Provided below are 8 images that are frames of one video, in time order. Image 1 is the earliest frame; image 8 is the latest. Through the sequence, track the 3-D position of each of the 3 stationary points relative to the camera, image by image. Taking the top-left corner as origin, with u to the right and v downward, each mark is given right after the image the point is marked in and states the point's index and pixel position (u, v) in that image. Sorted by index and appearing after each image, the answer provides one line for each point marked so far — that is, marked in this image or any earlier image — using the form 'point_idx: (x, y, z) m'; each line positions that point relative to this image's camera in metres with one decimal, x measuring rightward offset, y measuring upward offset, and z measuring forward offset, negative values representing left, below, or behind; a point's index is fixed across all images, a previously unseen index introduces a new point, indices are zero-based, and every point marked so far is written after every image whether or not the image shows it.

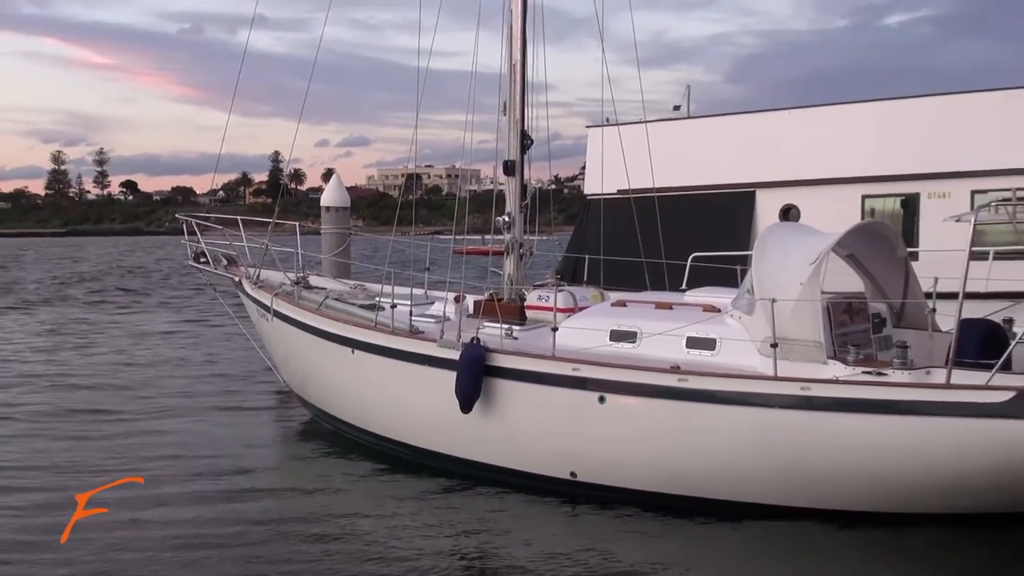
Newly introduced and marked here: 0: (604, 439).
0: (+0.8, -1.2, +6.3) m
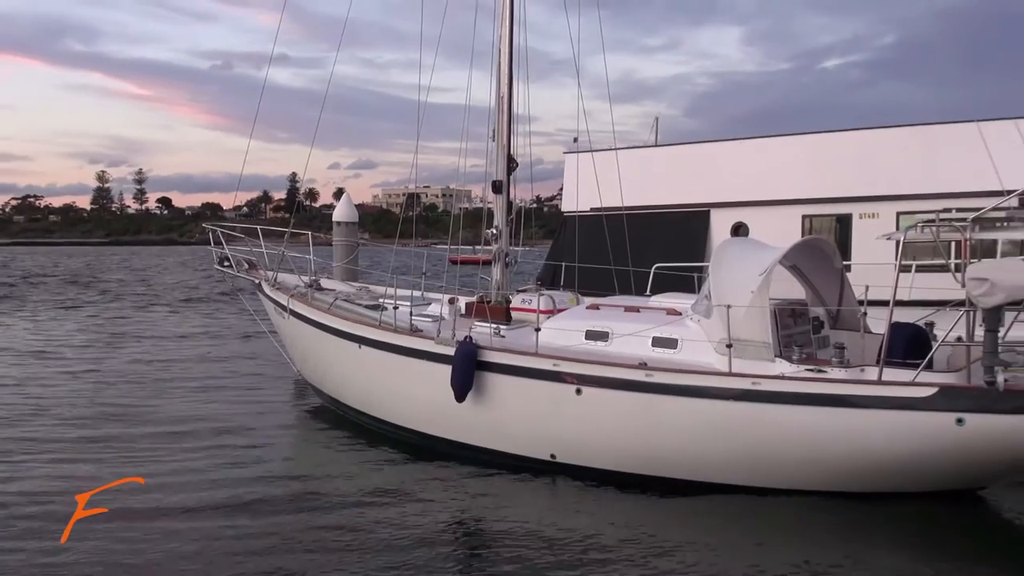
0: (+0.6, -1.3, +7.2) m
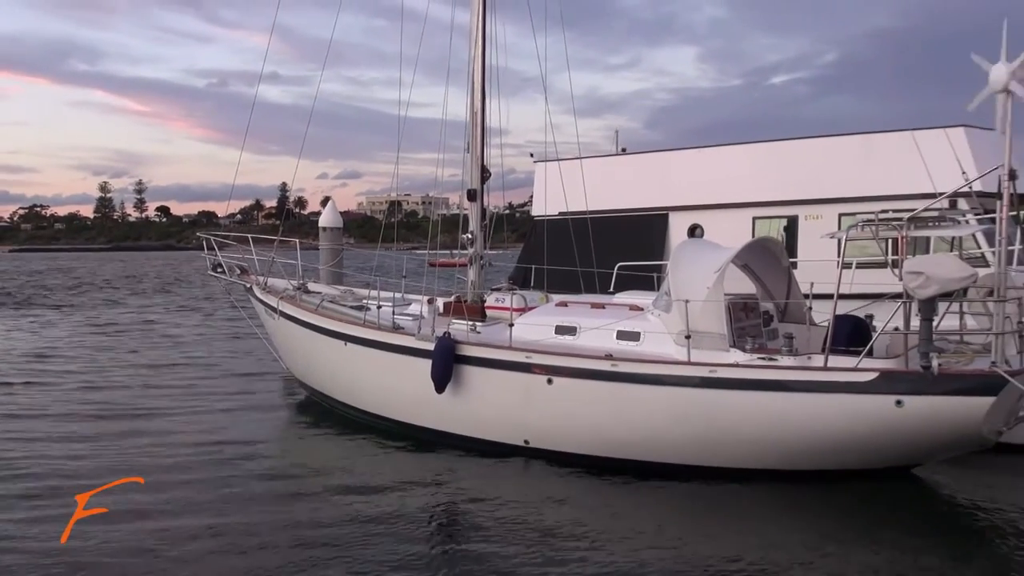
0: (+0.4, -1.3, +7.8) m
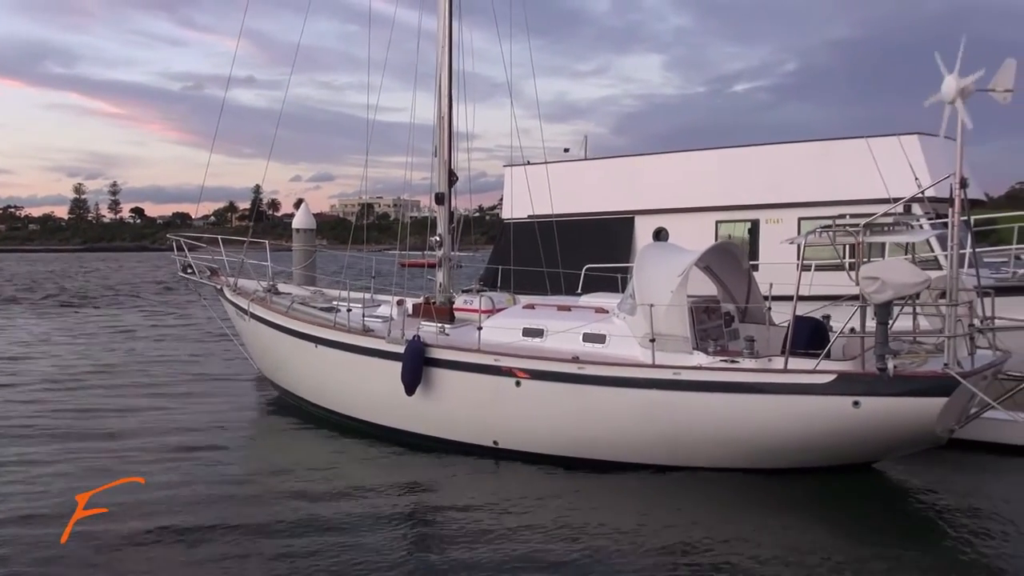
0: (+0.1, -1.3, +8.0) m
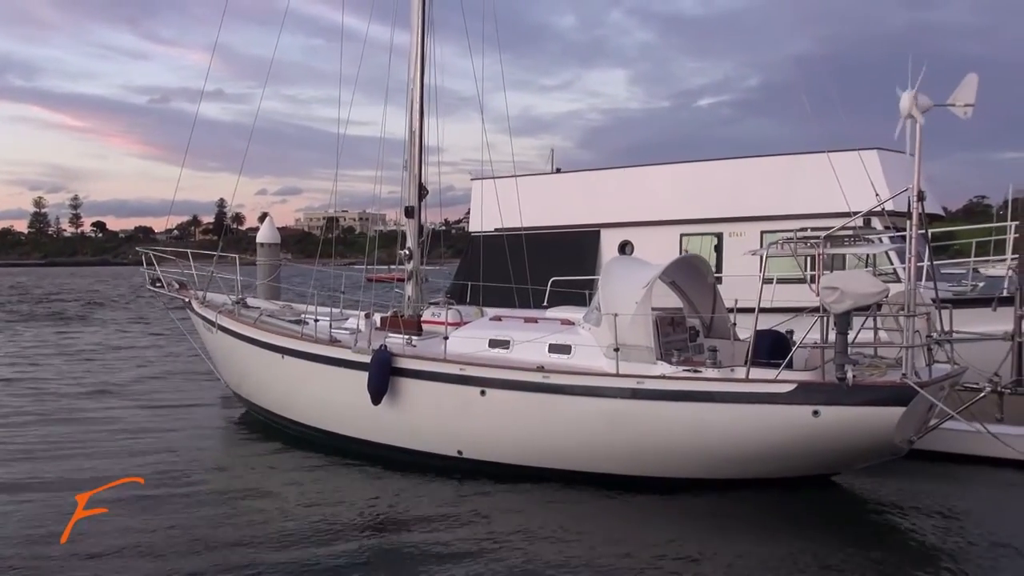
0: (-0.3, -1.4, +8.0) m
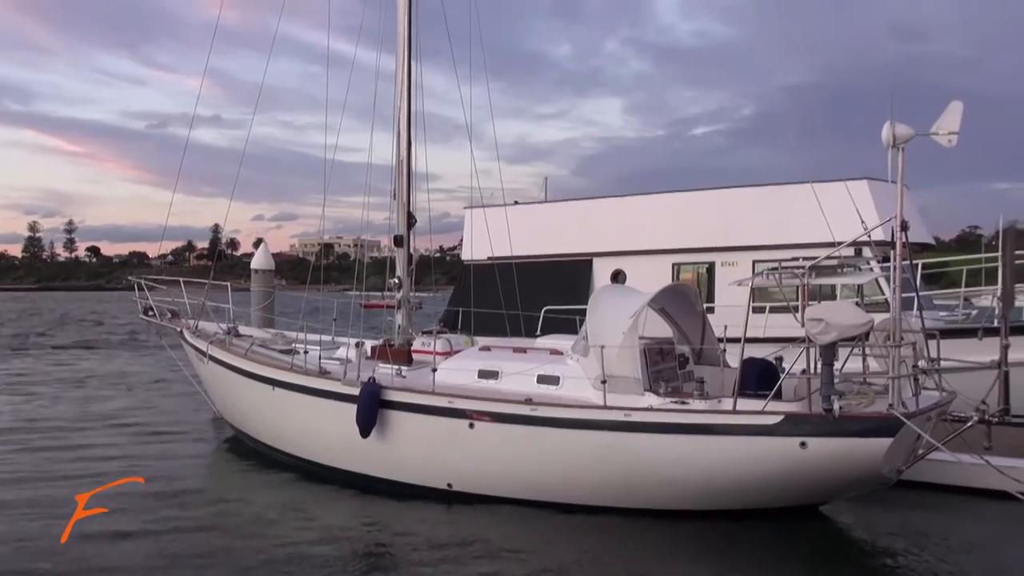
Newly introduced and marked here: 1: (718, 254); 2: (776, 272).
0: (-0.4, -1.7, +8.0) m
1: (+3.0, +0.6, +11.4) m
2: (+2.6, +0.1, +7.9) m
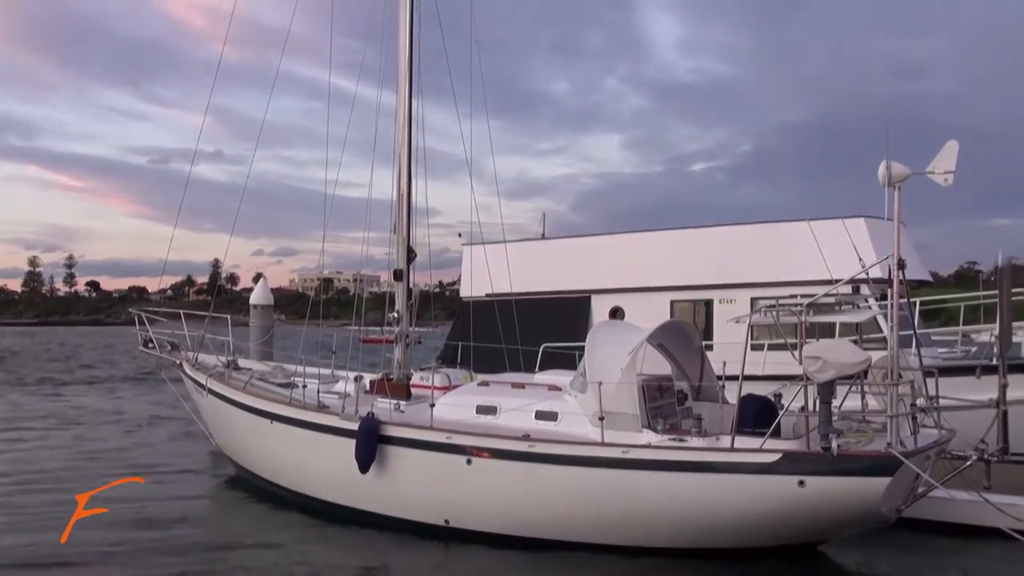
0: (-0.4, -2.1, +8.0) m
1: (+3.0, +0.1, +11.4) m
2: (+2.6, -0.2, +7.9) m
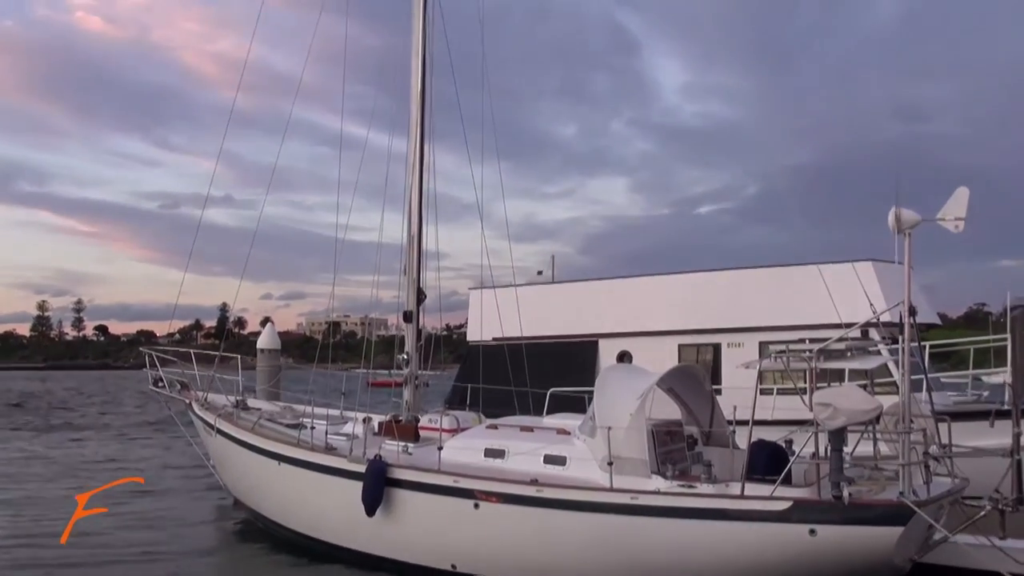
0: (-0.3, -2.5, +7.9) m
1: (+3.1, -0.5, +11.4) m
2: (+2.7, -0.7, +7.8) m
